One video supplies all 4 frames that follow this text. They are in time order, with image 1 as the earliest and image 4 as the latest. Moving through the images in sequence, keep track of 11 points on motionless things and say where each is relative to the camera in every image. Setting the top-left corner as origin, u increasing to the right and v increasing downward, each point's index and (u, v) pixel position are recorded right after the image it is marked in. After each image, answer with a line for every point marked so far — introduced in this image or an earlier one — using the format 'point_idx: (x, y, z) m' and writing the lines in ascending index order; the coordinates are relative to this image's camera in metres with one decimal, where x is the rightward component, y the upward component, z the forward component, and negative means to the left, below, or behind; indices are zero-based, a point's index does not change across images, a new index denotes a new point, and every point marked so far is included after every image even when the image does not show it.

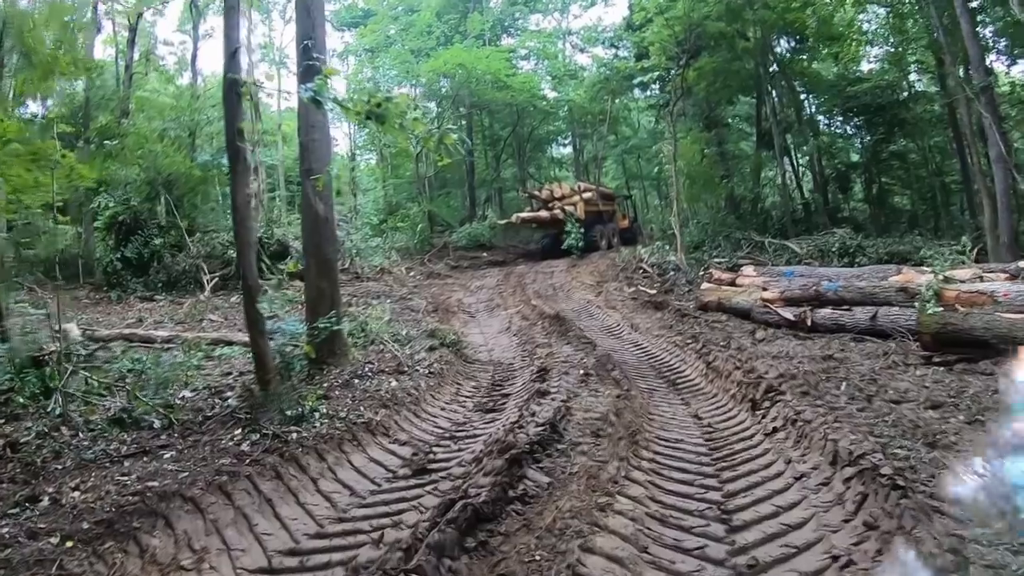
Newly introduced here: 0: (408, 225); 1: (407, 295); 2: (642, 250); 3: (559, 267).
0: (-3.0, +1.9, +19.1) m
1: (-1.9, -0.1, +11.9) m
2: (+2.7, +0.8, +13.8) m
3: (+1.0, +0.5, +14.6) m
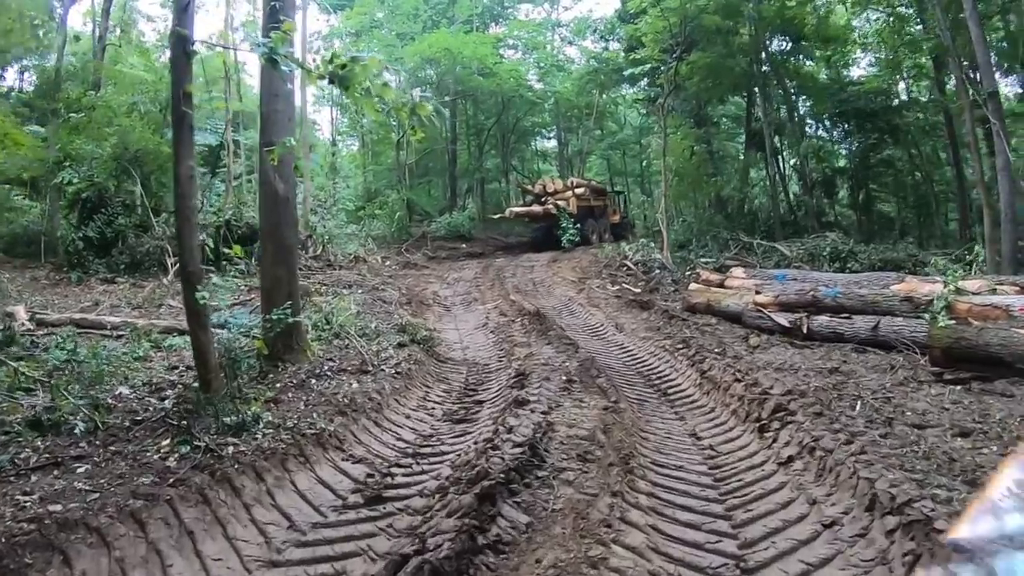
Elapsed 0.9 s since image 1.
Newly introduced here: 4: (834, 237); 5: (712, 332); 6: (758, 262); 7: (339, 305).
0: (-3.6, +2.2, +18.5) m
1: (-2.3, +0.1, +11.3) m
2: (+2.3, +0.8, +13.3) m
3: (+0.6, +0.6, +14.1) m
4: (+6.2, +1.0, +12.5) m
5: (+2.2, -0.5, +7.1) m
6: (+4.6, +0.5, +12.4) m
7: (-2.2, -0.2, +8.1) m
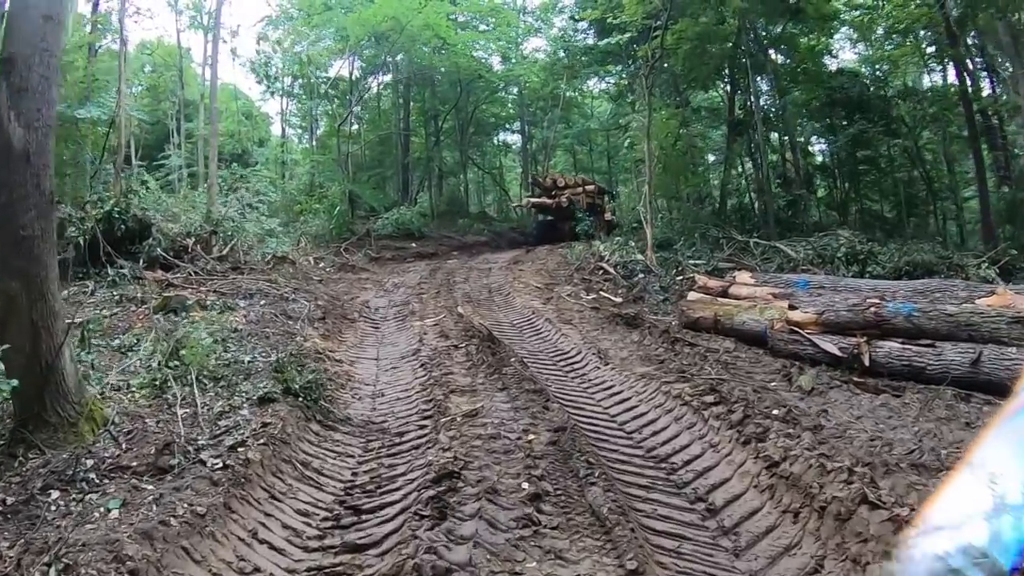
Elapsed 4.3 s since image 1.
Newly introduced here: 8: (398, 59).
0: (-4.6, +2.0, +16.0) m
1: (-2.9, -0.1, +8.9) m
2: (+1.5, +0.7, +11.2) m
3: (-0.2, +0.4, +11.9) m
4: (+5.4, +0.8, +10.6) m
5: (+1.7, -0.6, +5.0) m
6: (+3.9, +0.4, +10.4) m
7: (-2.7, -0.3, +5.7) m
8: (-3.1, +6.4, +18.4) m
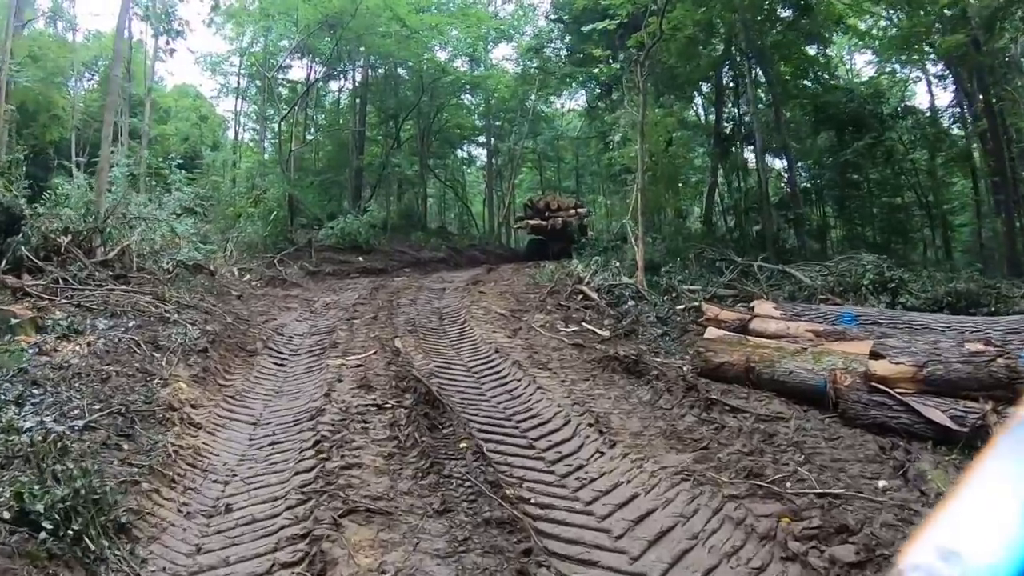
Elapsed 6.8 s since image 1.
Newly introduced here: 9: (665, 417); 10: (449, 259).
0: (-5.4, +1.7, +13.9) m
1: (-3.4, -0.3, +6.8) m
2: (+1.0, +0.3, +9.3) m
3: (-0.8, +0.1, +10.0) m
4: (+4.9, +0.4, +9.0) m
5: (+1.5, -0.8, +3.1) m
6: (+3.4, -0.1, +8.7) m
7: (-2.9, -0.4, +3.7) m
8: (-3.9, +5.9, +16.4) m
9: (+0.9, -0.8, +3.8) m
10: (-1.4, +0.7, +14.5) m
